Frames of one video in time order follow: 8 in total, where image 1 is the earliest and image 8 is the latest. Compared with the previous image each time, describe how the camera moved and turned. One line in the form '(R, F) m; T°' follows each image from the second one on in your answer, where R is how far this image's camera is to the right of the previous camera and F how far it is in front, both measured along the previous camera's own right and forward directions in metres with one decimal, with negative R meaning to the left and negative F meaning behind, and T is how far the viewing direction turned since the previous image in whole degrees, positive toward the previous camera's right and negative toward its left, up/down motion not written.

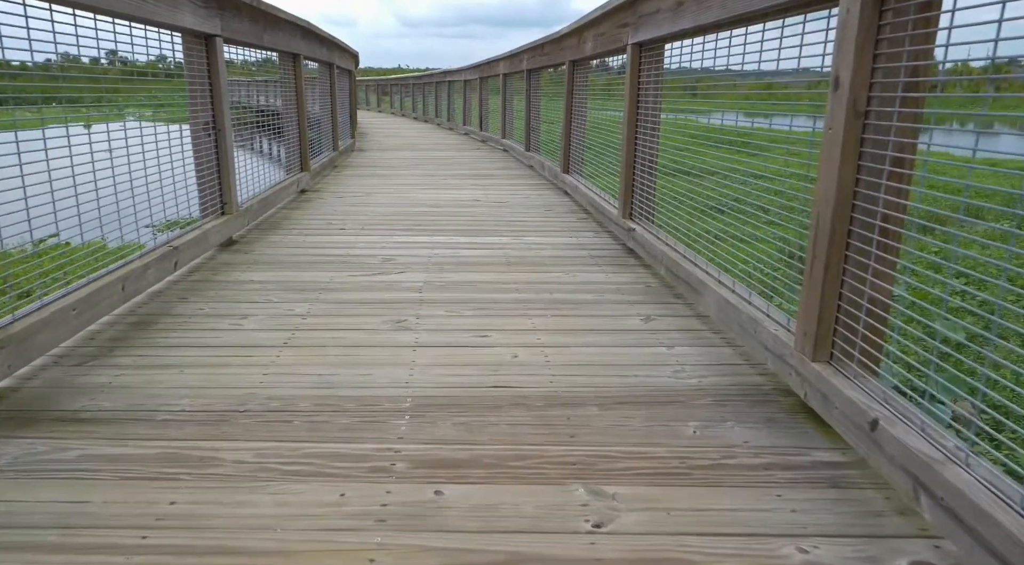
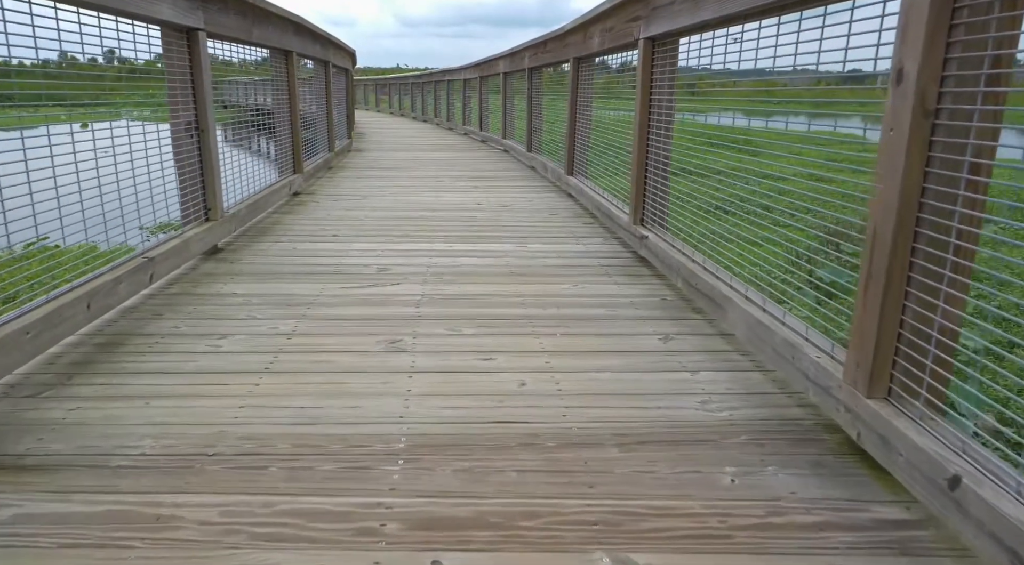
(0.0, +0.2) m; 0°
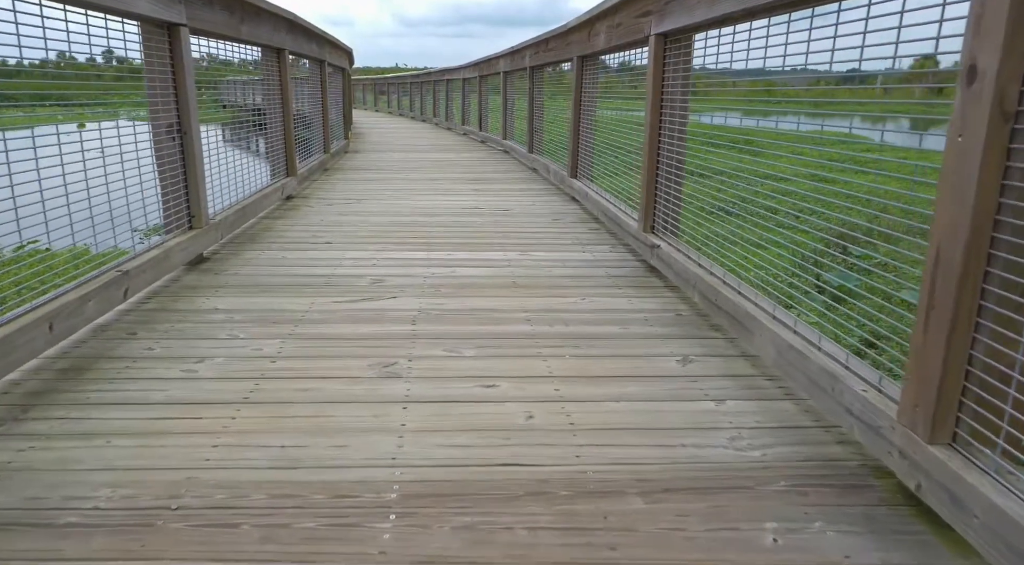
(0.0, +0.2) m; 0°
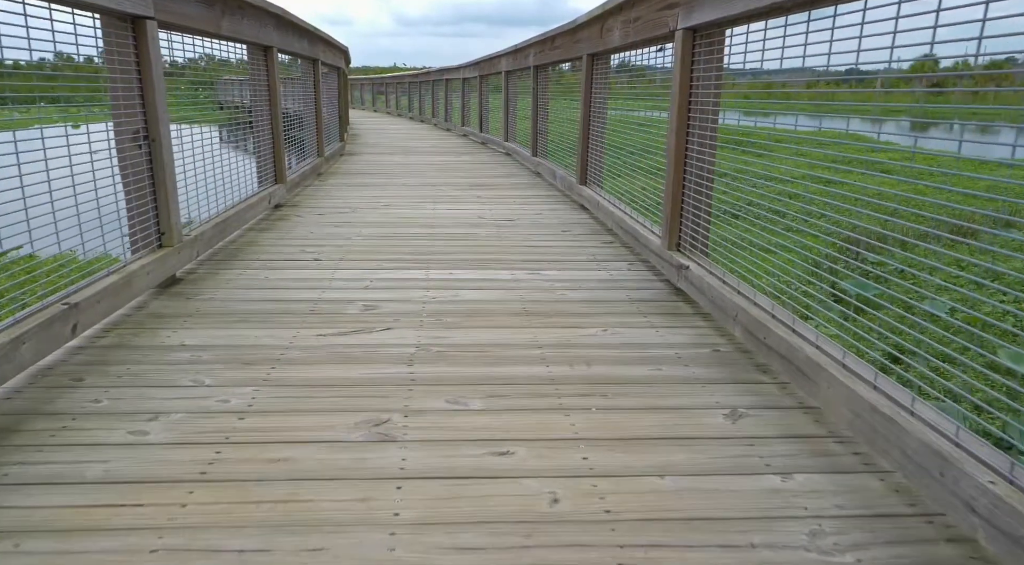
(0.0, +0.4) m; 0°
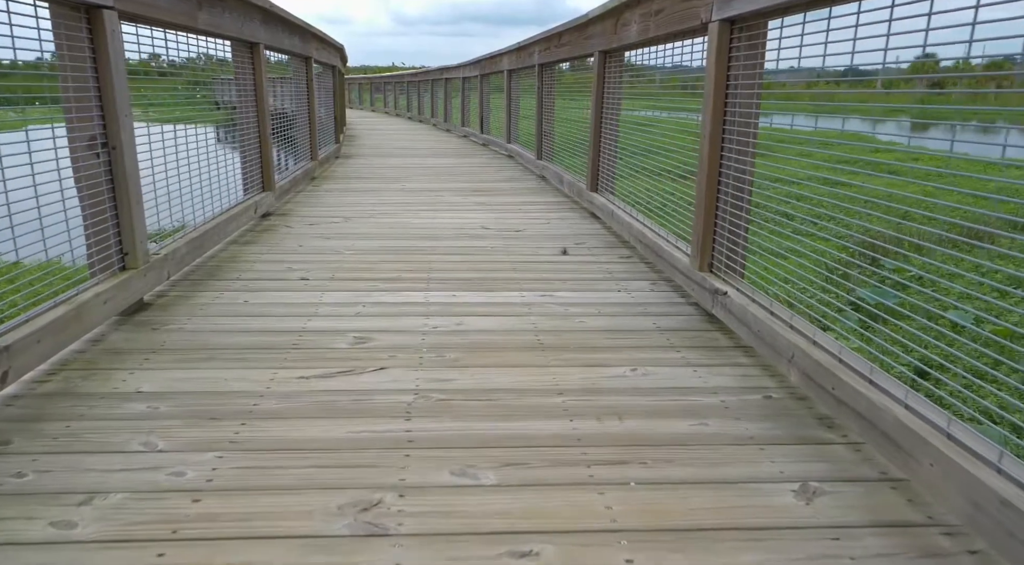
(0.0, +0.4) m; 0°
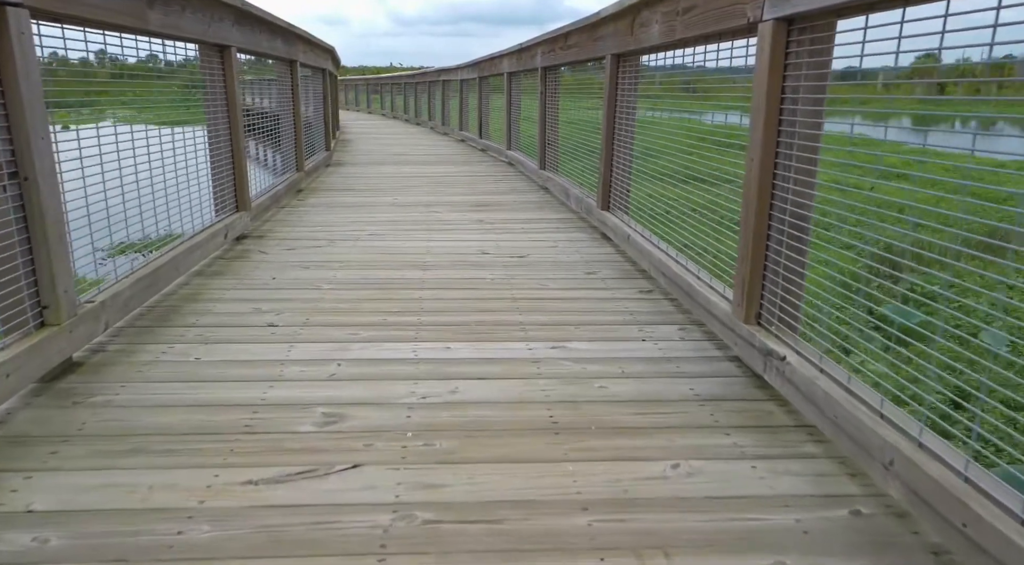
(0.0, +0.5) m; 0°
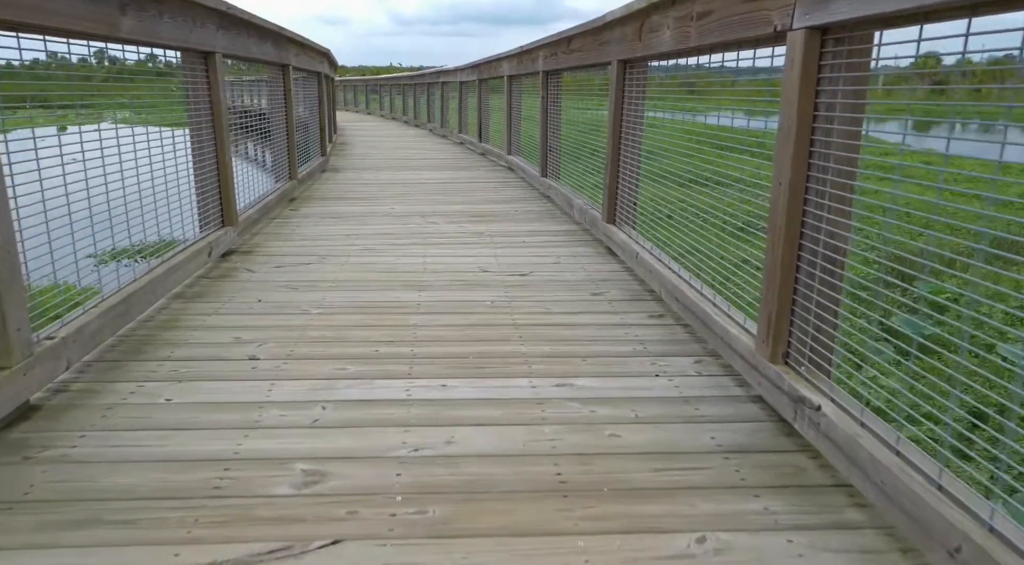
(0.0, +0.2) m; 0°
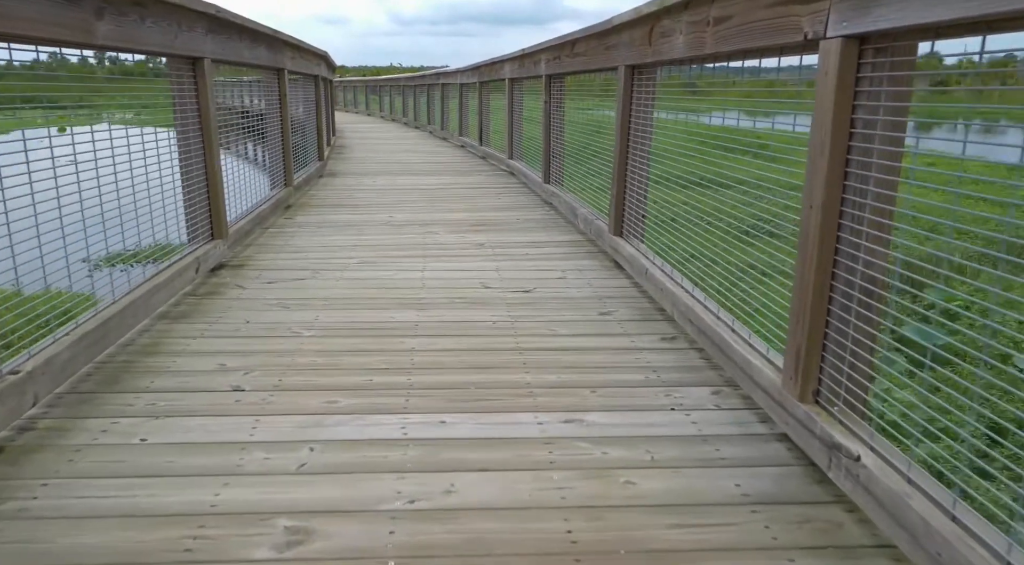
(0.0, +0.2) m; 0°
